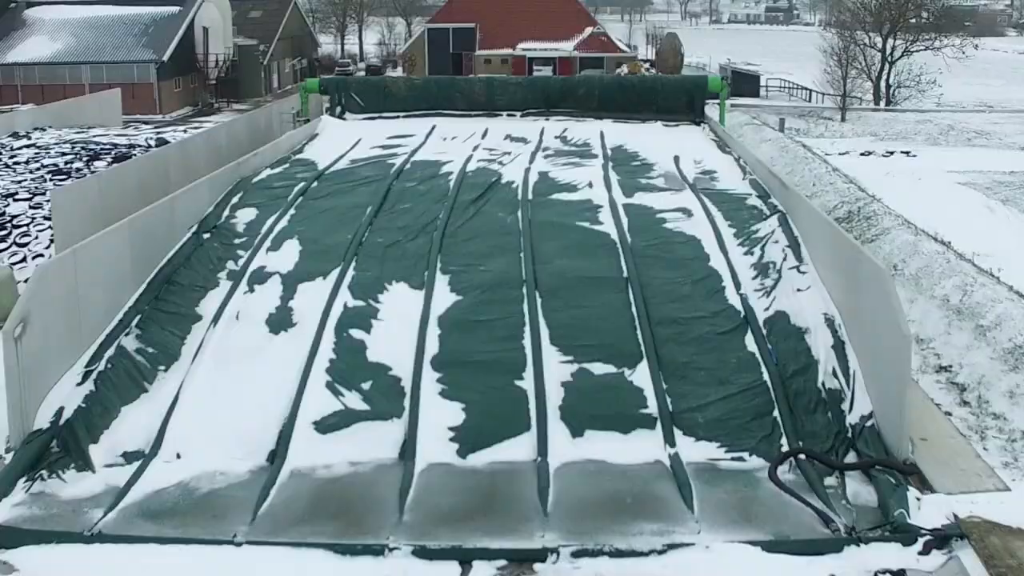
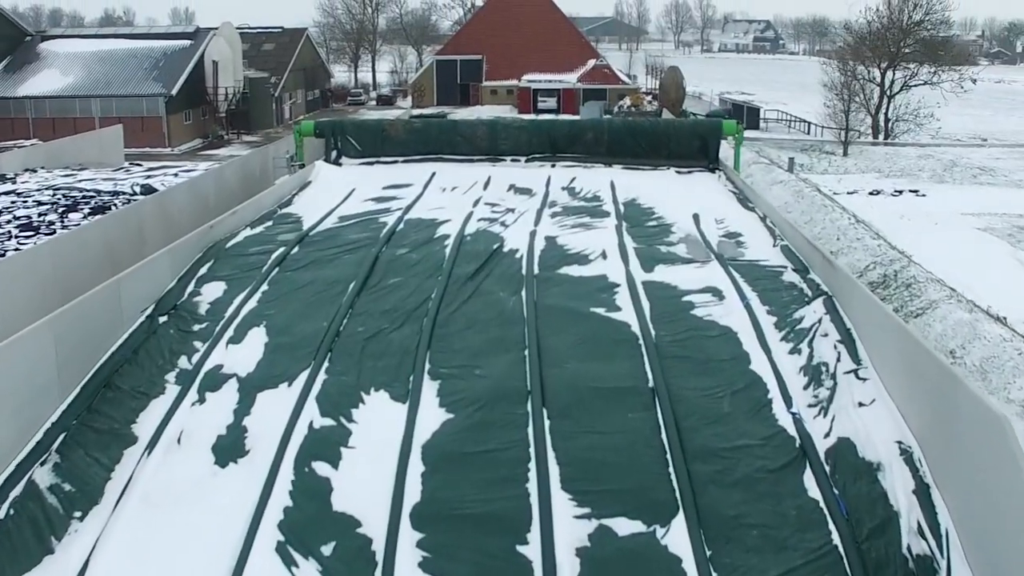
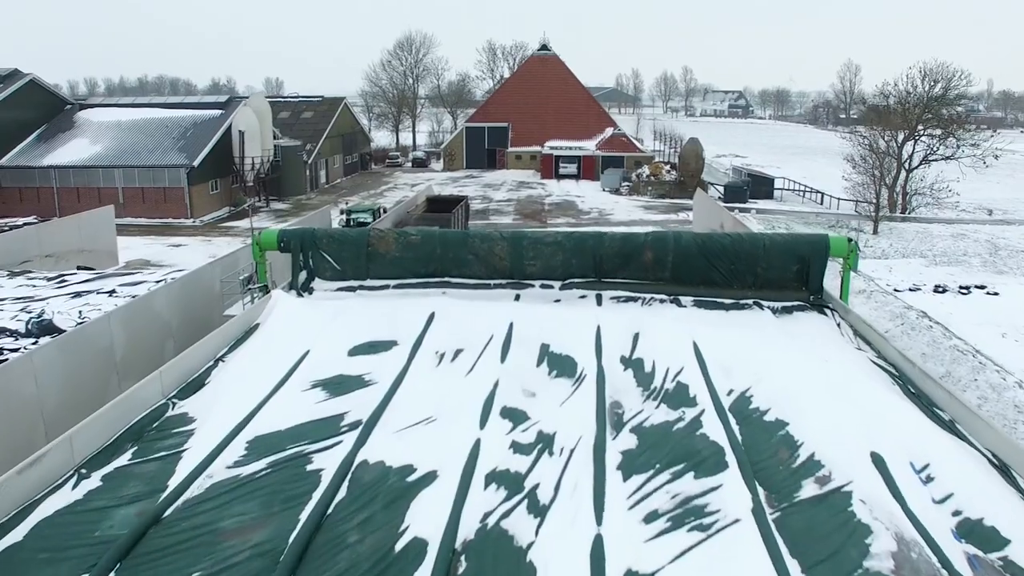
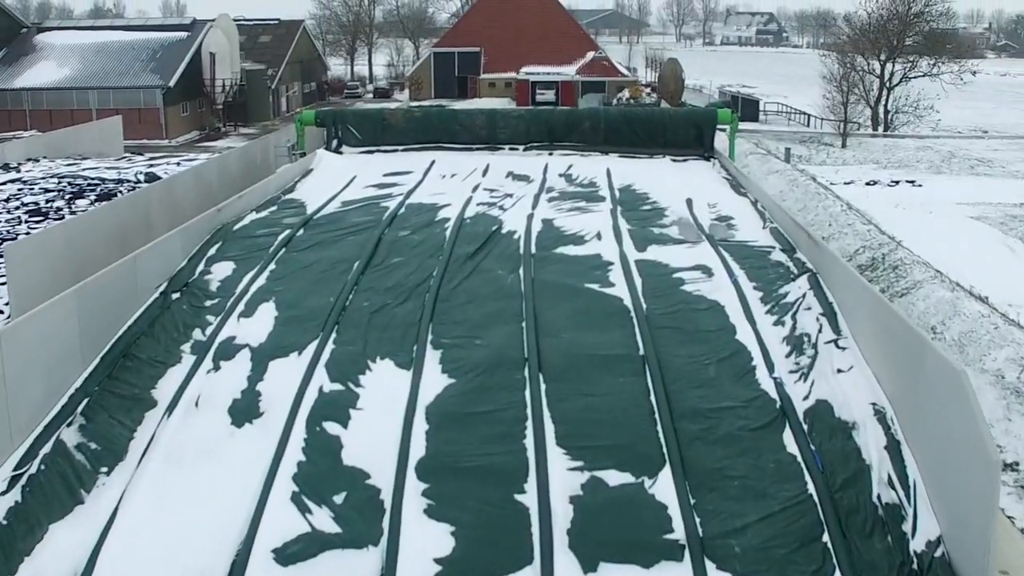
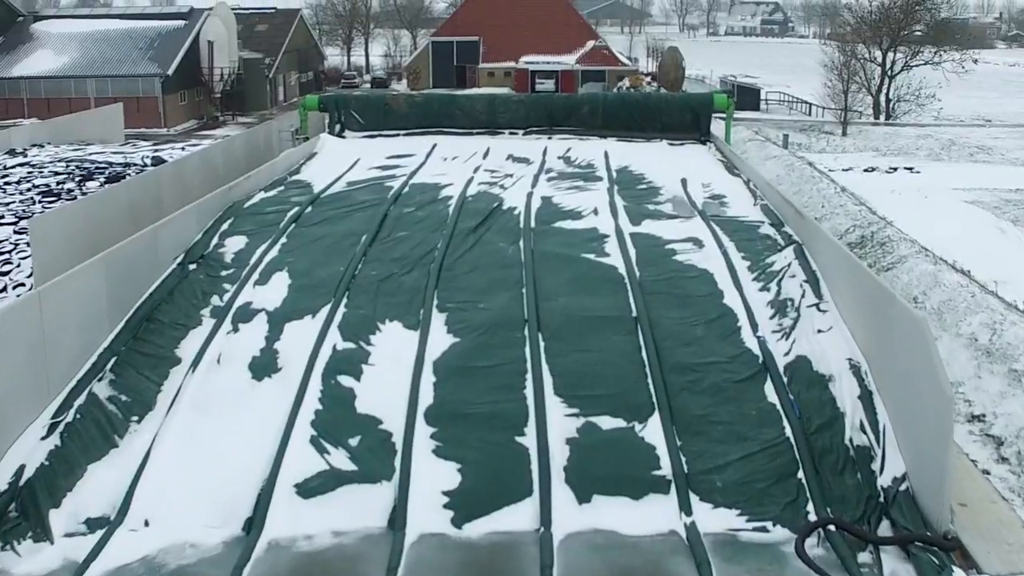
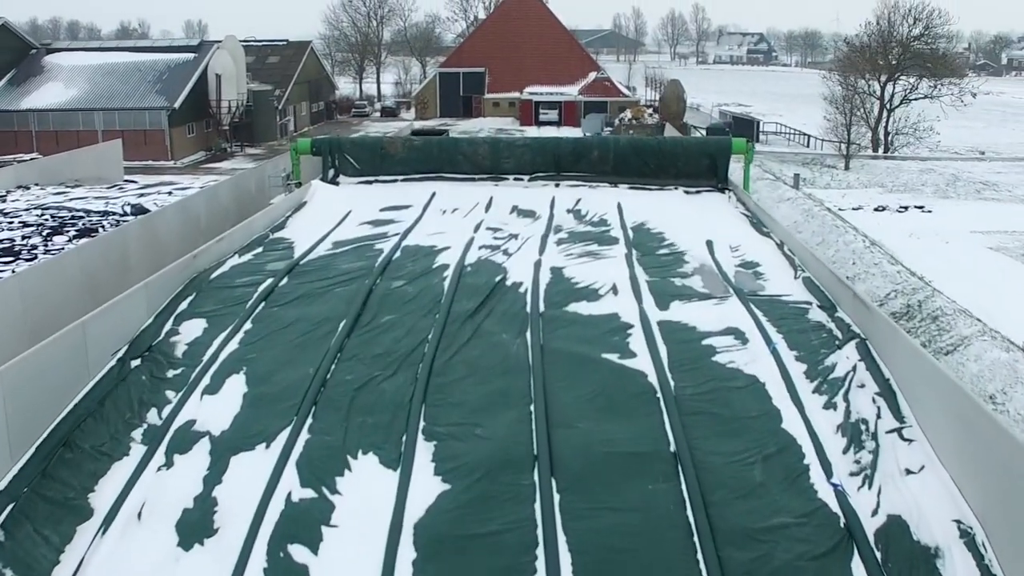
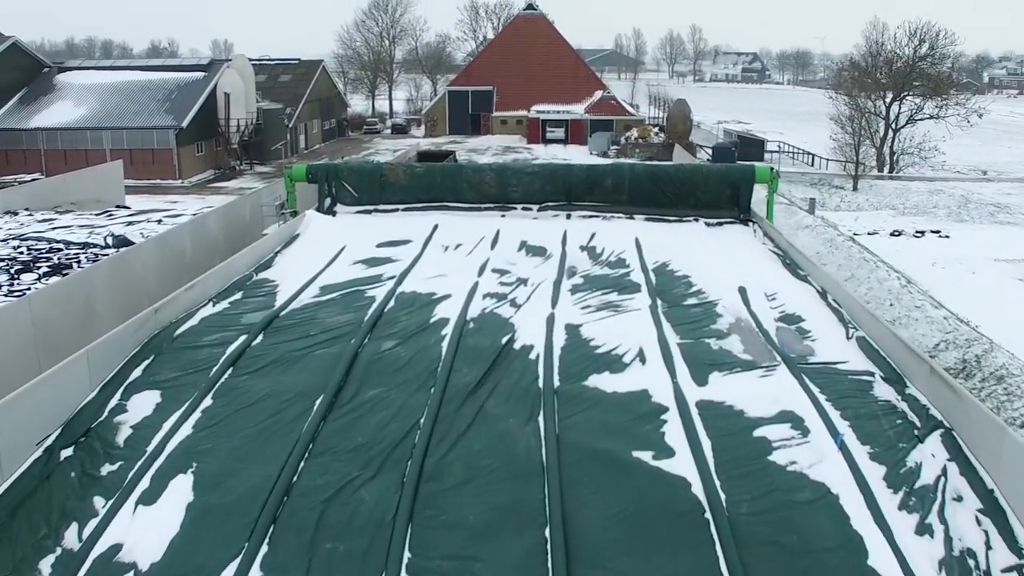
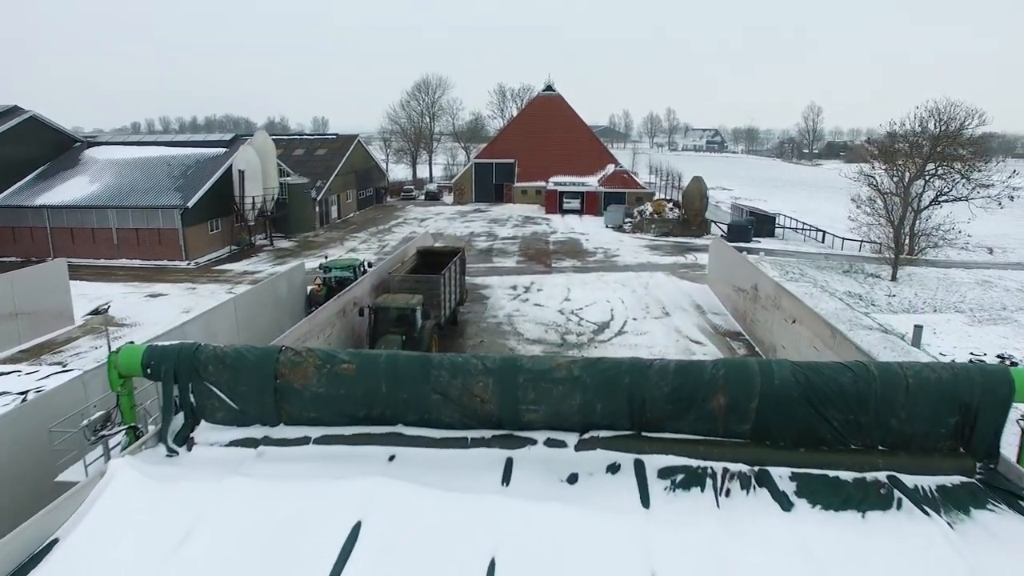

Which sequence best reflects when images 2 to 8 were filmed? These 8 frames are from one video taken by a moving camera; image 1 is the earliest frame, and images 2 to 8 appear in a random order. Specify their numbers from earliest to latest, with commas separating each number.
5, 4, 2, 6, 7, 3, 8
